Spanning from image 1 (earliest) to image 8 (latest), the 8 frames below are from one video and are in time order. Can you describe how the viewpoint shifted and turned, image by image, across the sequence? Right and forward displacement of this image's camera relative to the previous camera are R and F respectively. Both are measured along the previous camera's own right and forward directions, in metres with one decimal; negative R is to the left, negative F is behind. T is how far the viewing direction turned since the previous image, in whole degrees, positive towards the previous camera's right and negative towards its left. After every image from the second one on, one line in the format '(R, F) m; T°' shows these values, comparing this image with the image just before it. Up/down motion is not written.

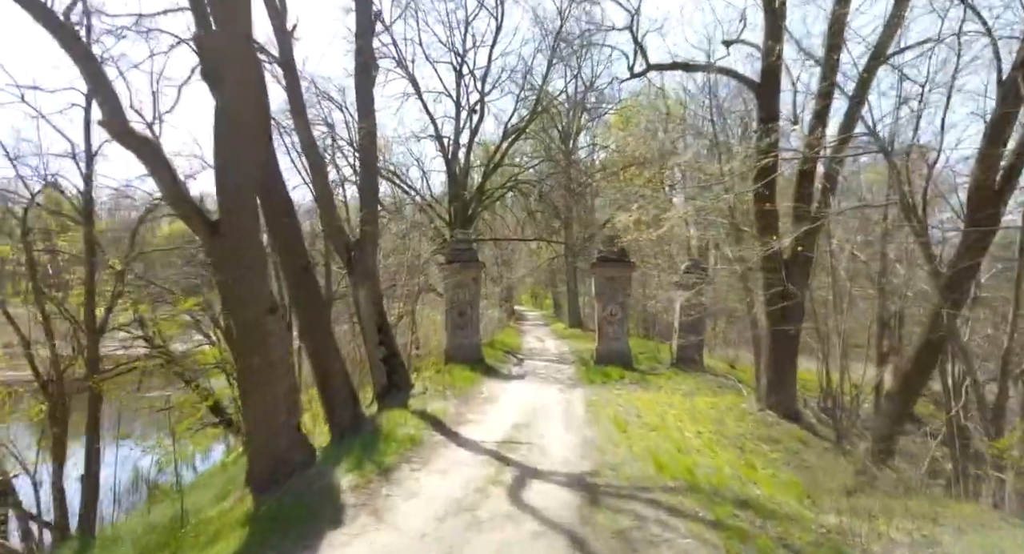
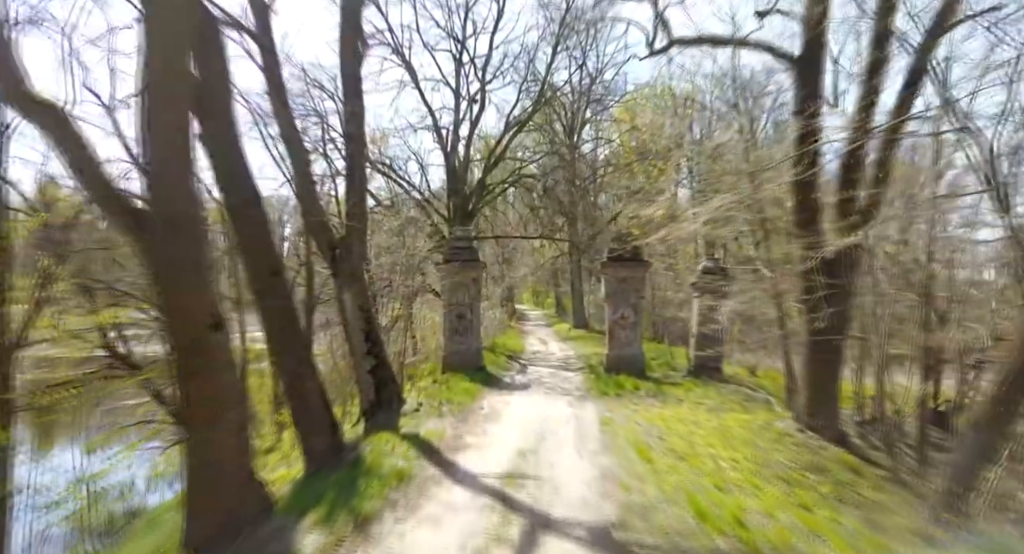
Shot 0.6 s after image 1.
(-0.1, +0.9) m; 0°
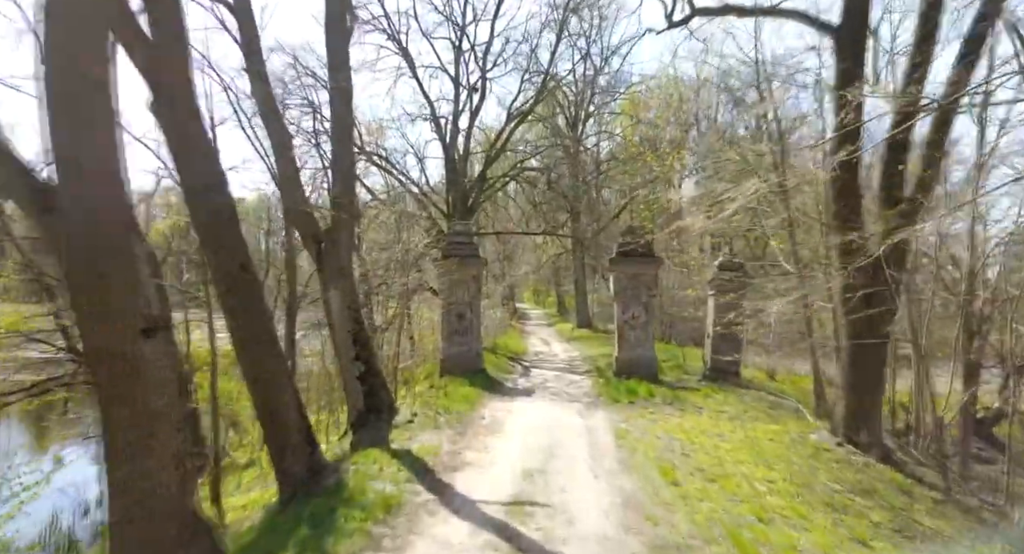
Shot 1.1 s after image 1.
(0.0, +0.7) m; 0°
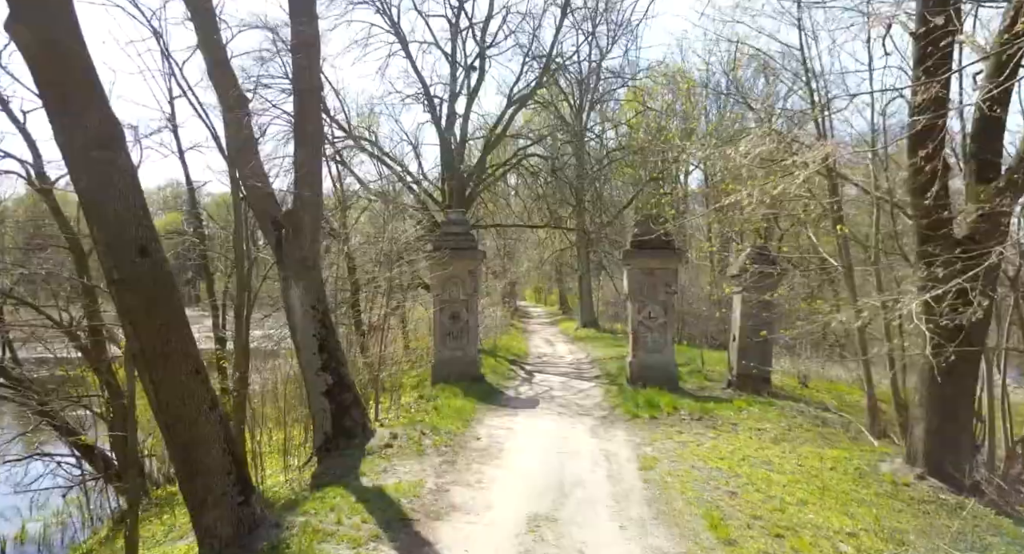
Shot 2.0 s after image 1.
(0.0, +1.2) m; 0°
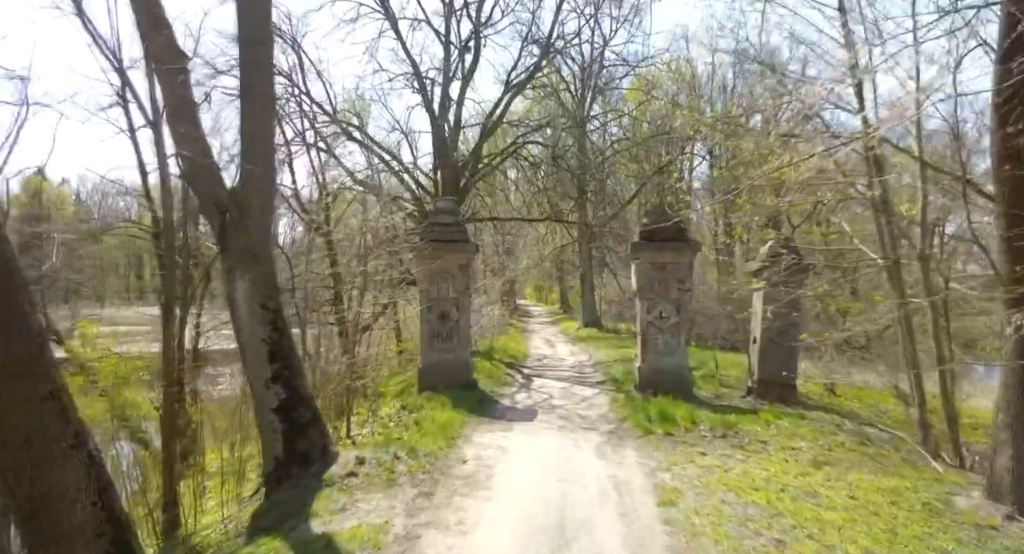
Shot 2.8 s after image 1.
(+0.1, +0.9) m; 0°
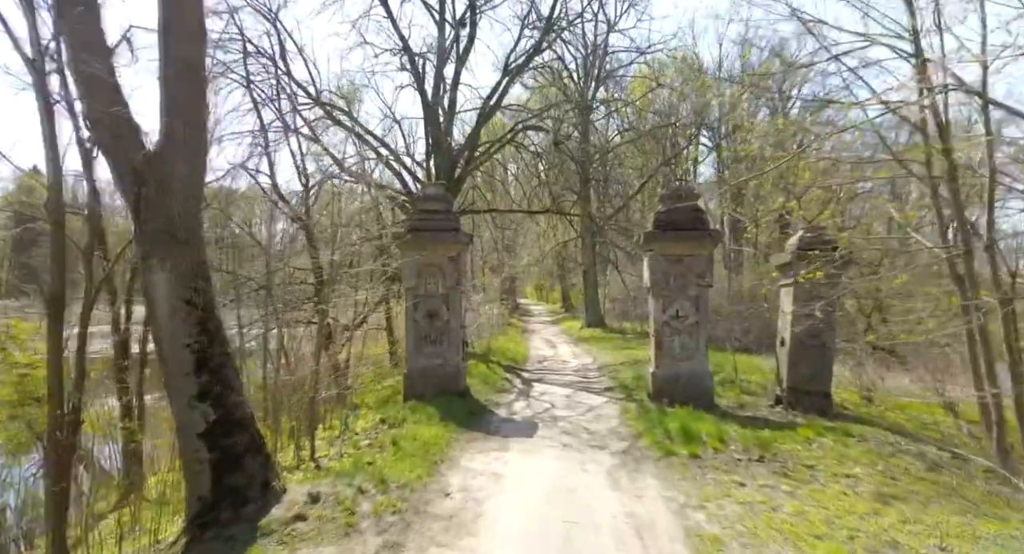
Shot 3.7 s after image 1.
(+0.1, +1.0) m; 0°
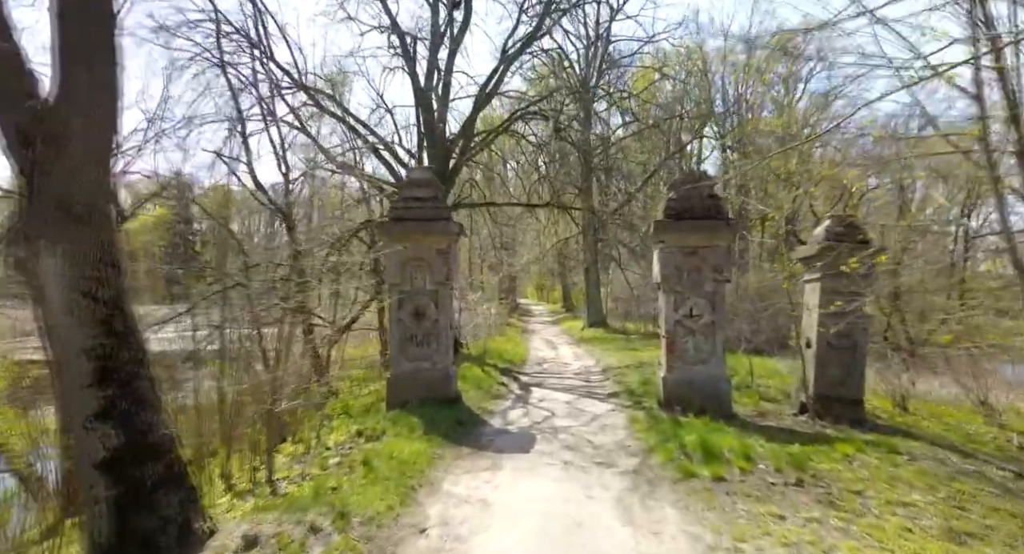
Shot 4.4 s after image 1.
(+0.1, +0.7) m; 0°
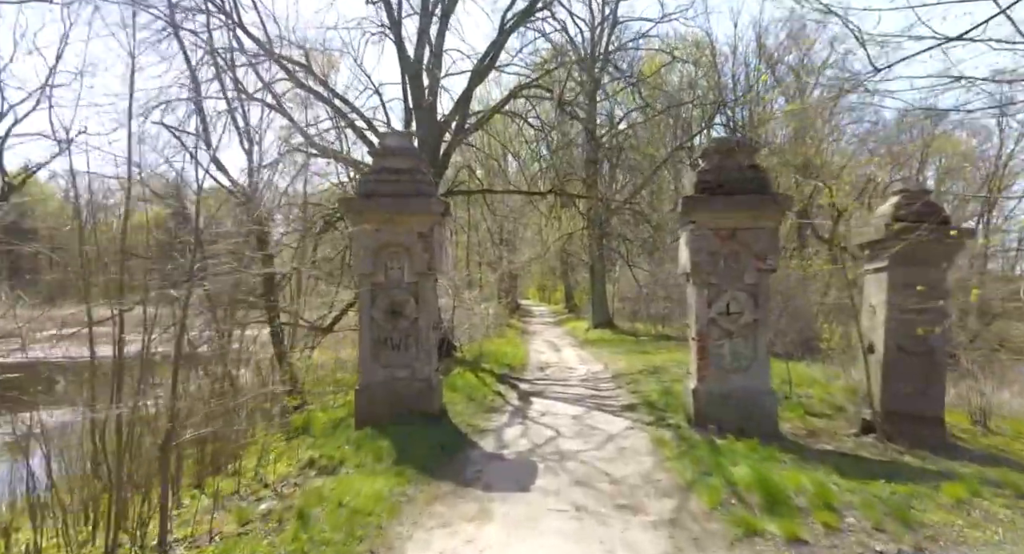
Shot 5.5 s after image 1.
(+0.1, +1.2) m; 0°
